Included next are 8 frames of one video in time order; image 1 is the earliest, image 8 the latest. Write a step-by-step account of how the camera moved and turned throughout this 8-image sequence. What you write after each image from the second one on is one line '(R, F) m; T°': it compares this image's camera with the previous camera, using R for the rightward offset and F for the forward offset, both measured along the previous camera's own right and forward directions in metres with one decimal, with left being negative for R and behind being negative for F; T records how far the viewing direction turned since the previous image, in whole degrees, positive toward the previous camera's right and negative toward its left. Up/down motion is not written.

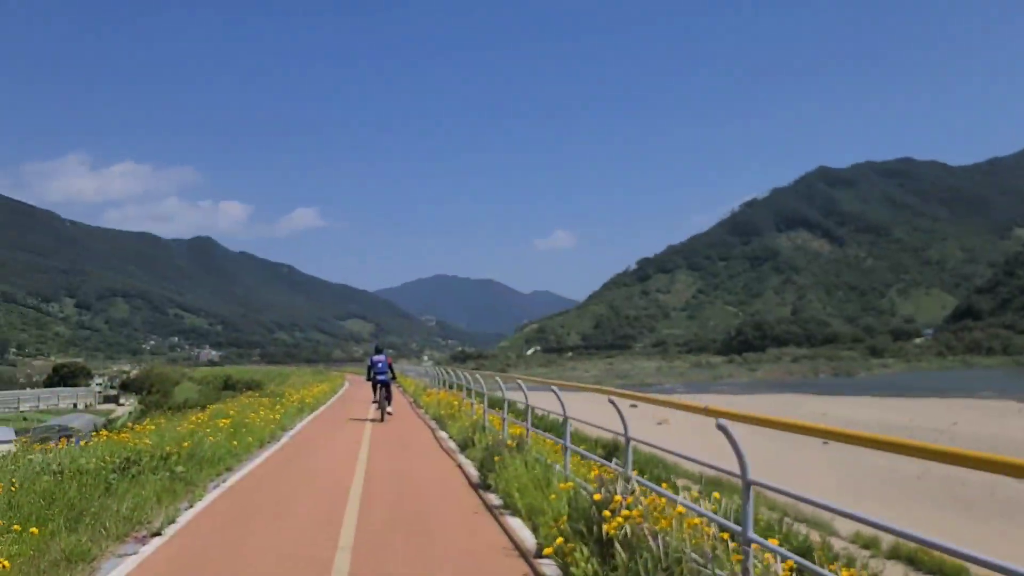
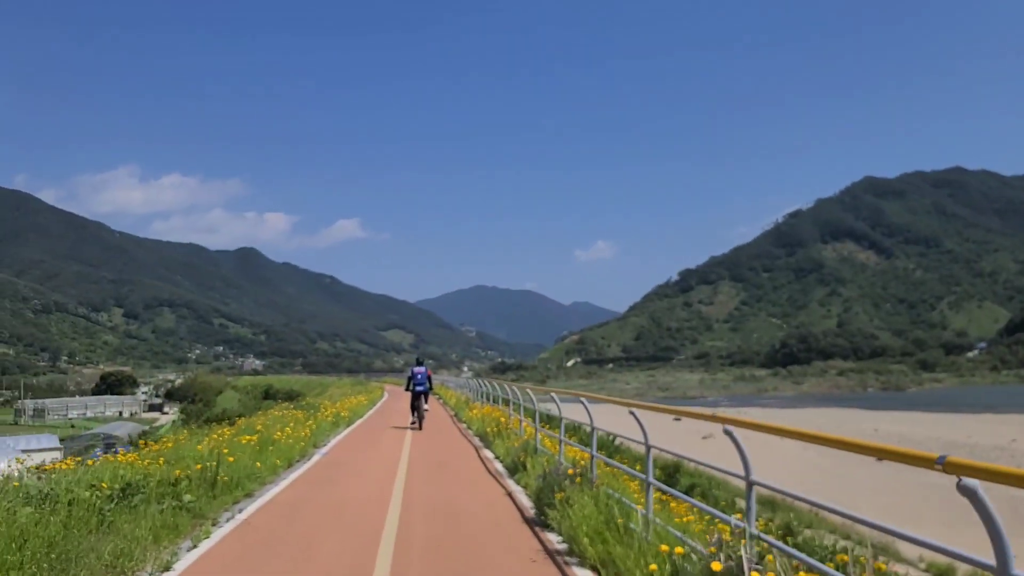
(0.0, +0.2) m; -3°
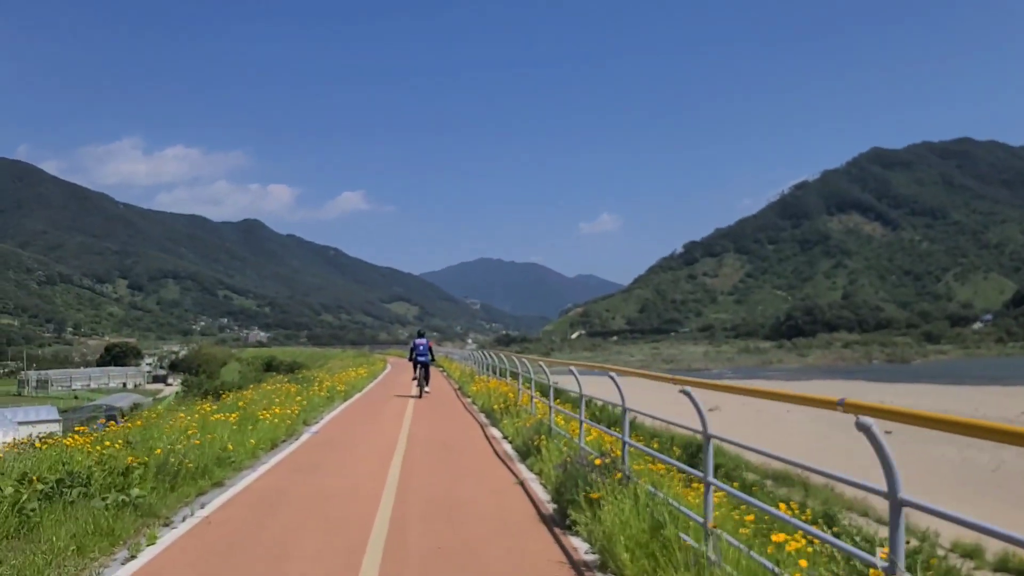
(0.0, +0.2) m; 0°
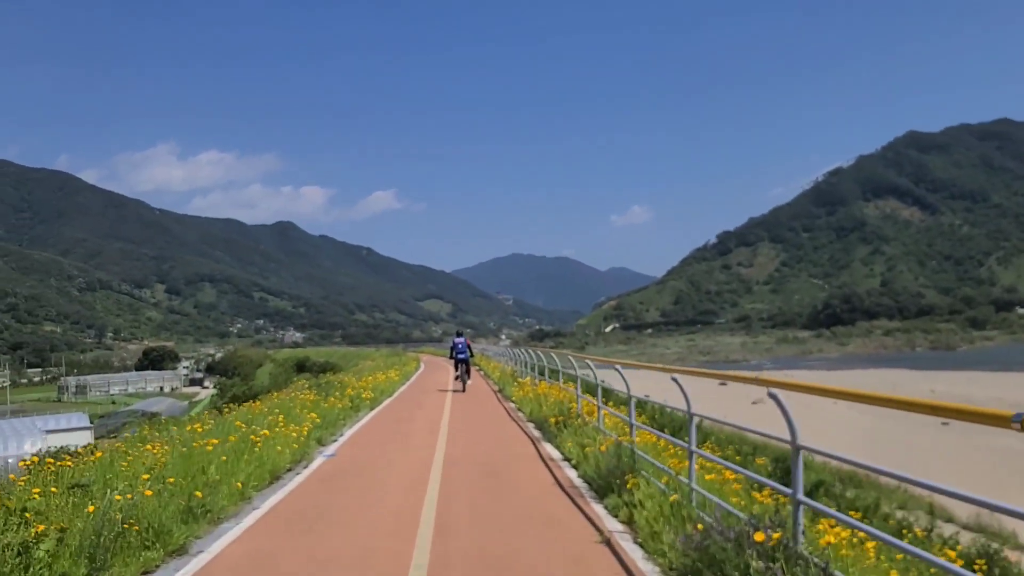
(0.0, +0.4) m; -2°
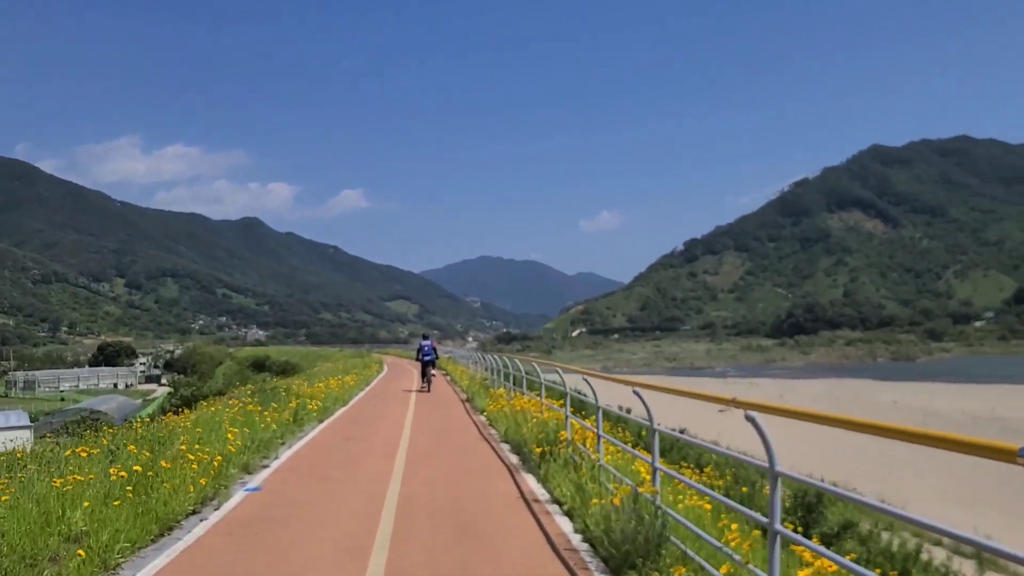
(0.0, +0.4) m; +2°
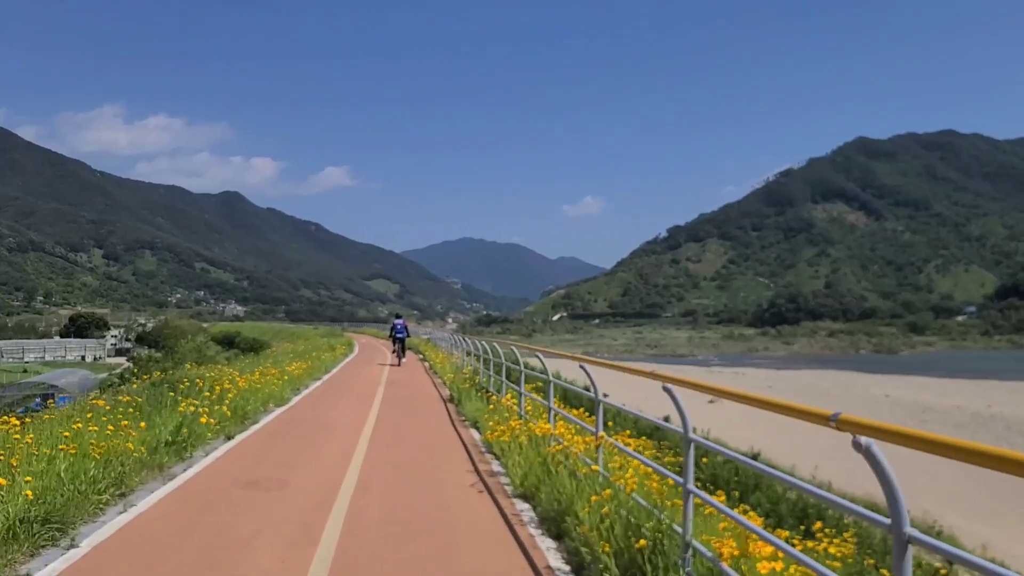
(-0.1, +0.9) m; +1°
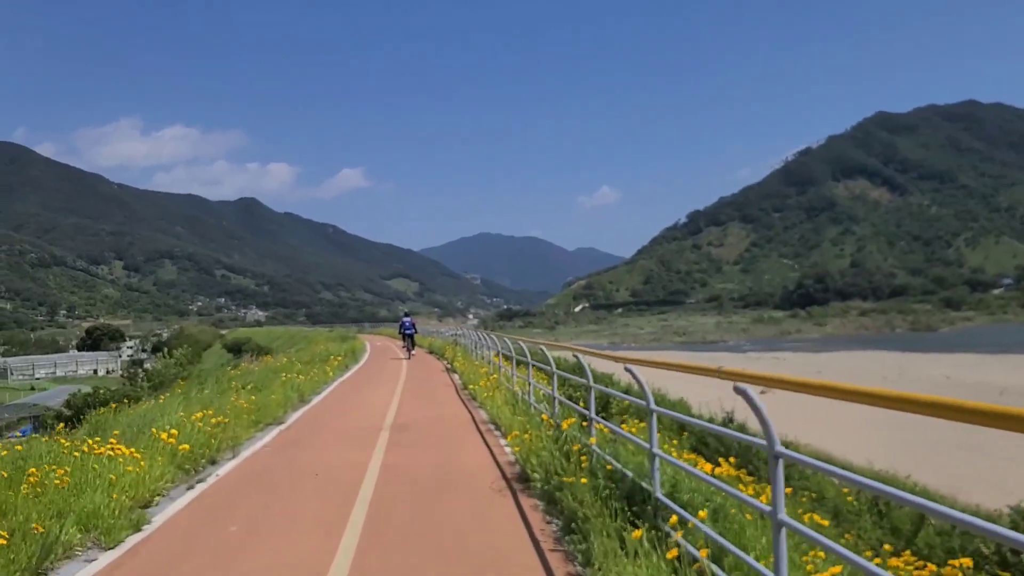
(-0.2, +1.5) m; -1°
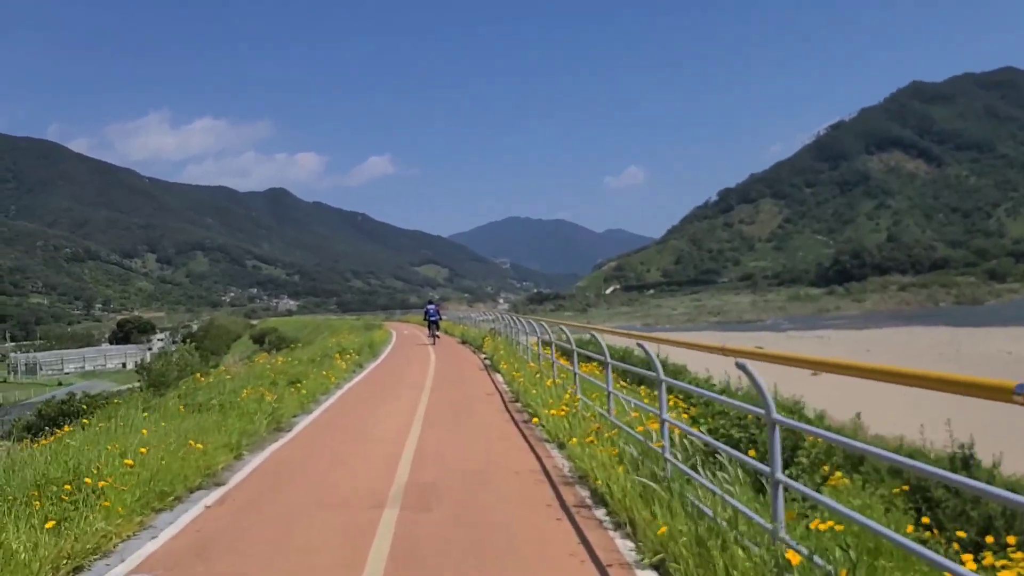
(-0.1, +0.9) m; -2°
